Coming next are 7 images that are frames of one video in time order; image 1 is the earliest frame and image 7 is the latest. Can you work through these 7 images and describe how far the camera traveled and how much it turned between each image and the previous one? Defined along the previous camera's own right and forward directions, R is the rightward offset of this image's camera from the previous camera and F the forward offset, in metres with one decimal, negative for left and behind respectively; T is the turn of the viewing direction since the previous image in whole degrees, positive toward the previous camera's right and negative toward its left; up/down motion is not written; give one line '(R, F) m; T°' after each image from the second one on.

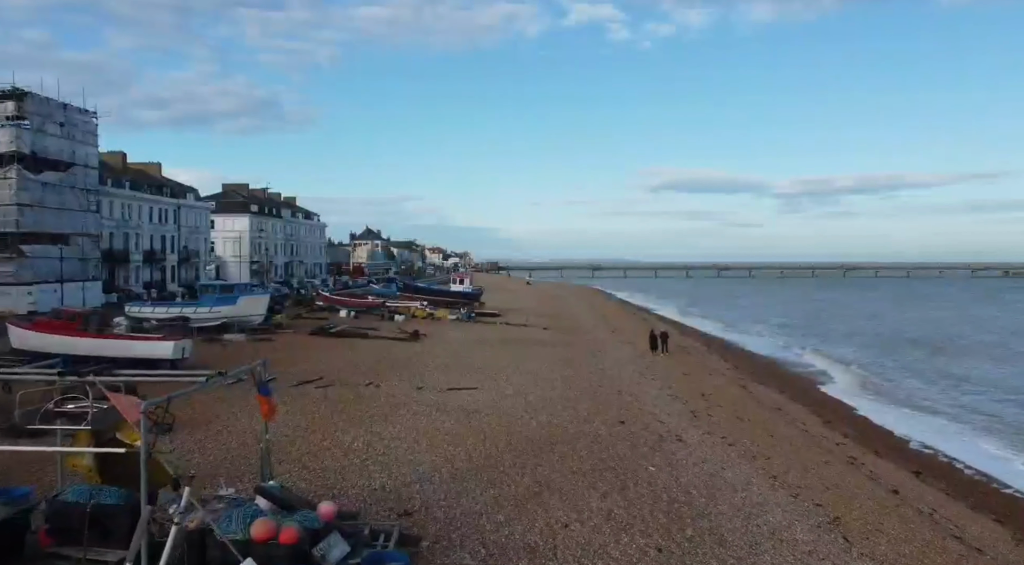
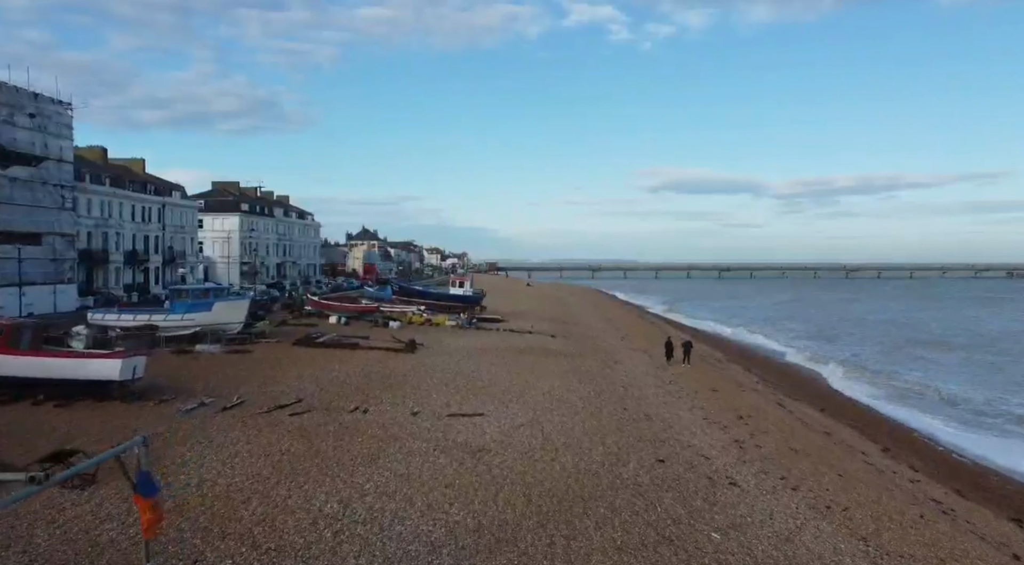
(-0.3, +3.0) m; 0°
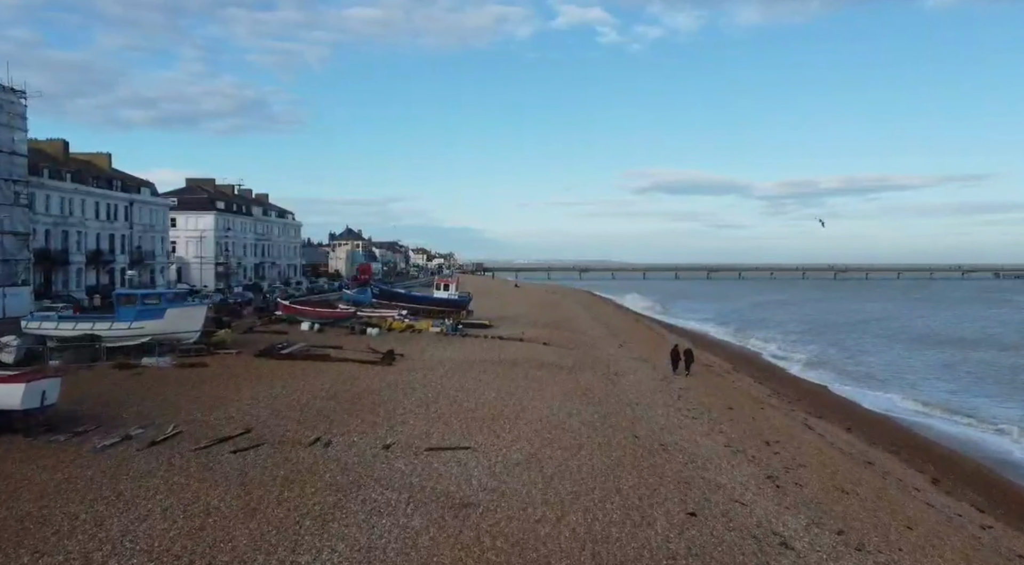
(-0.1, +2.8) m; +1°
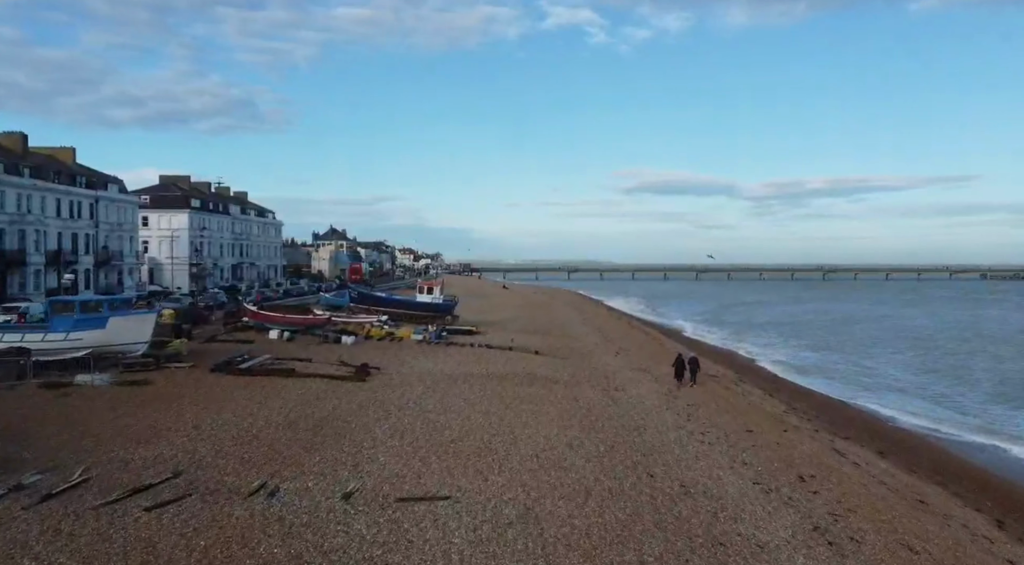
(0.0, +2.7) m; +1°
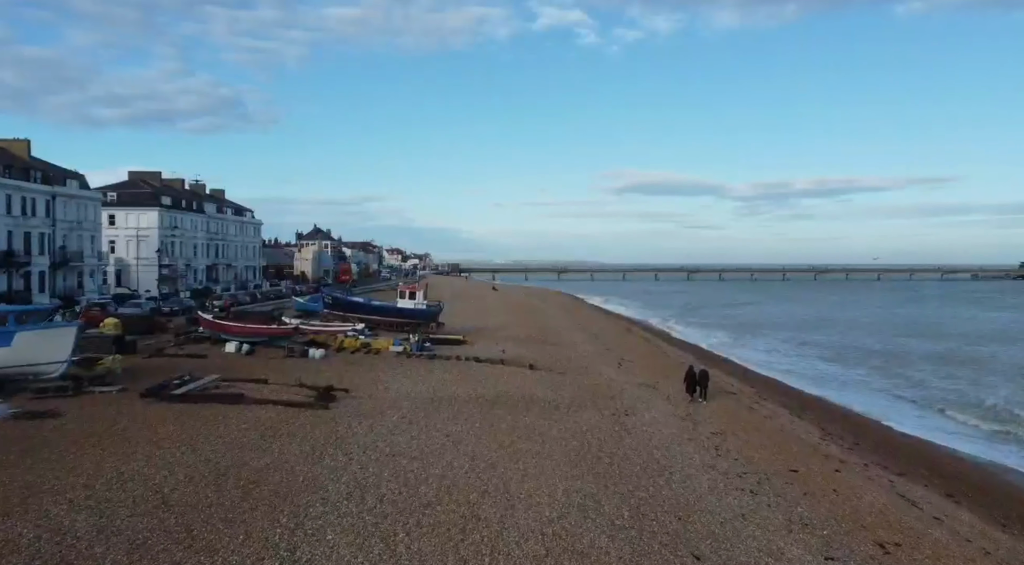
(-0.1, +3.5) m; +1°
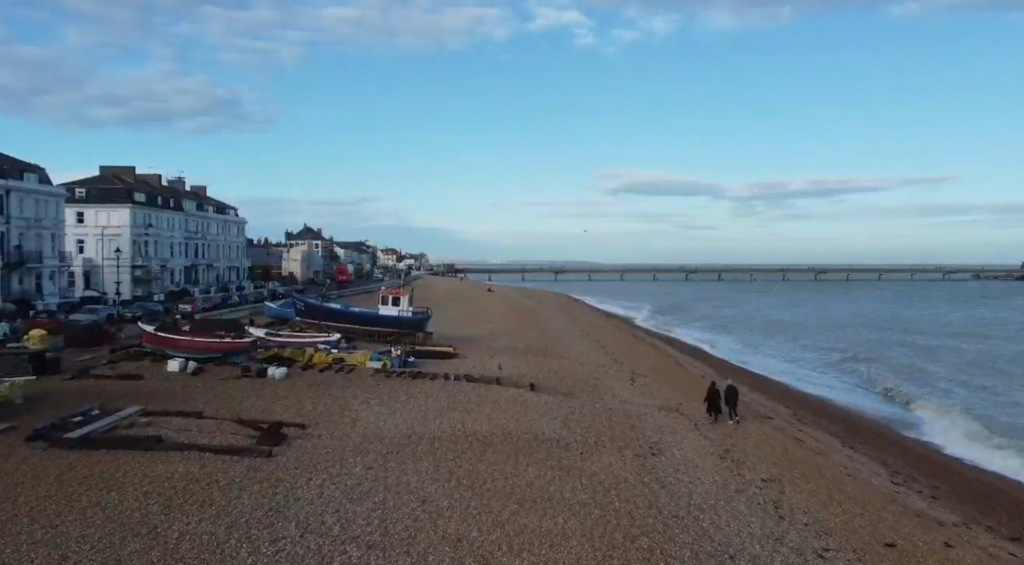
(-0.1, +4.0) m; 0°
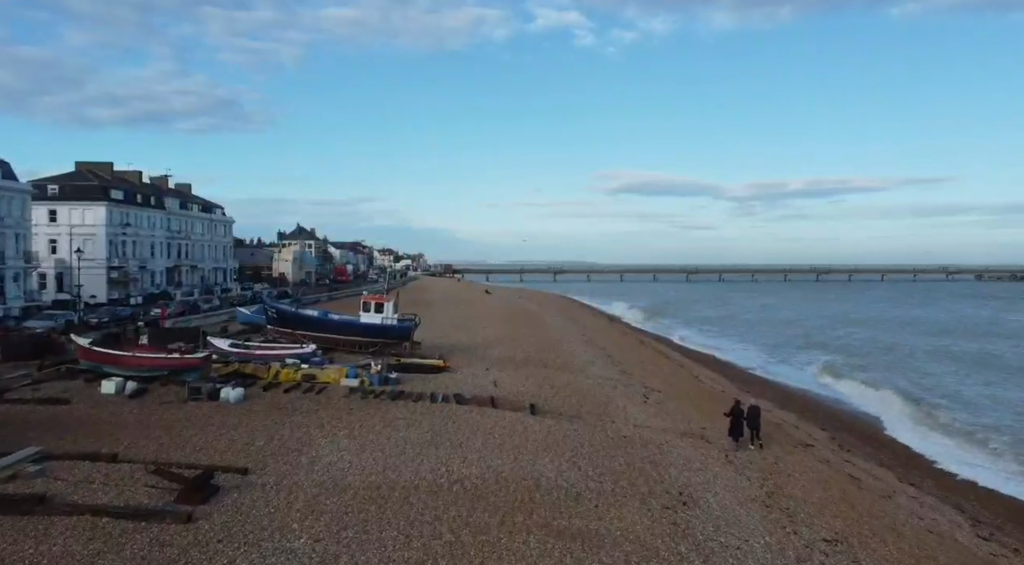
(0.0, +3.3) m; 0°
